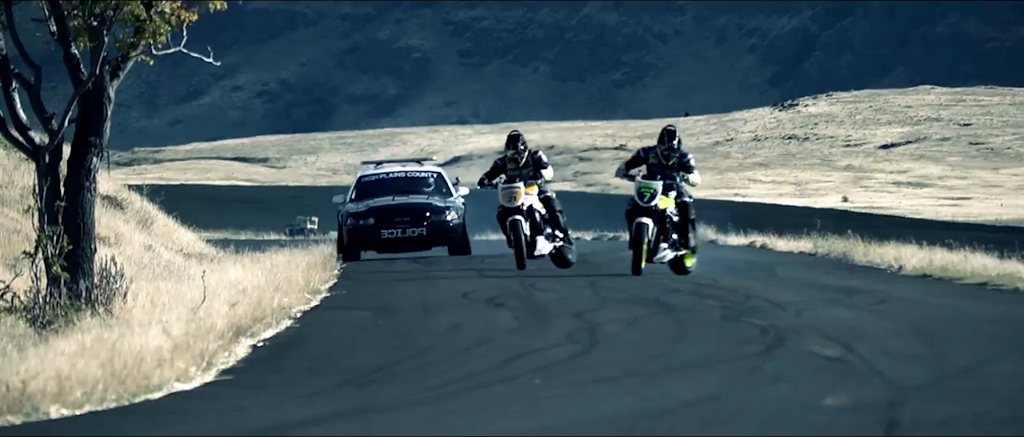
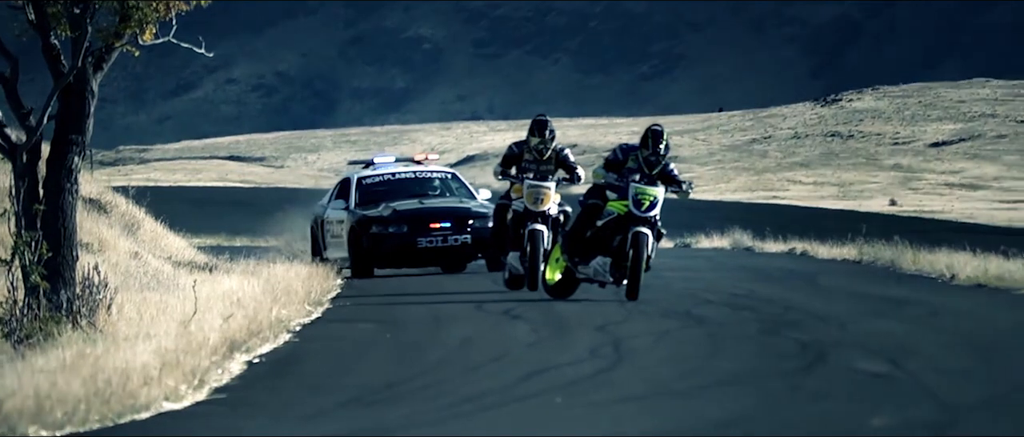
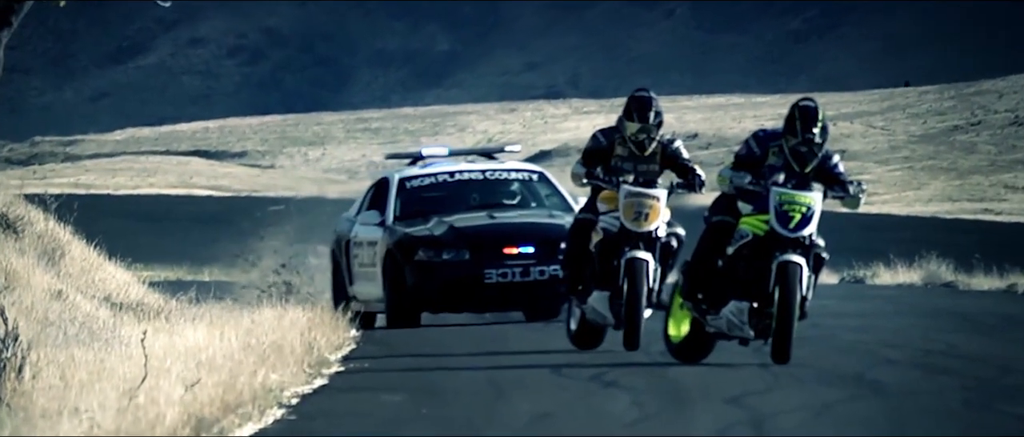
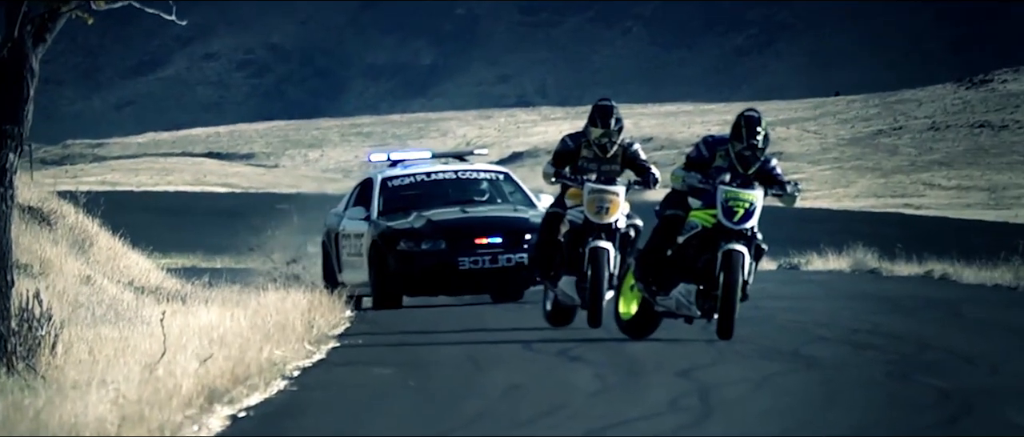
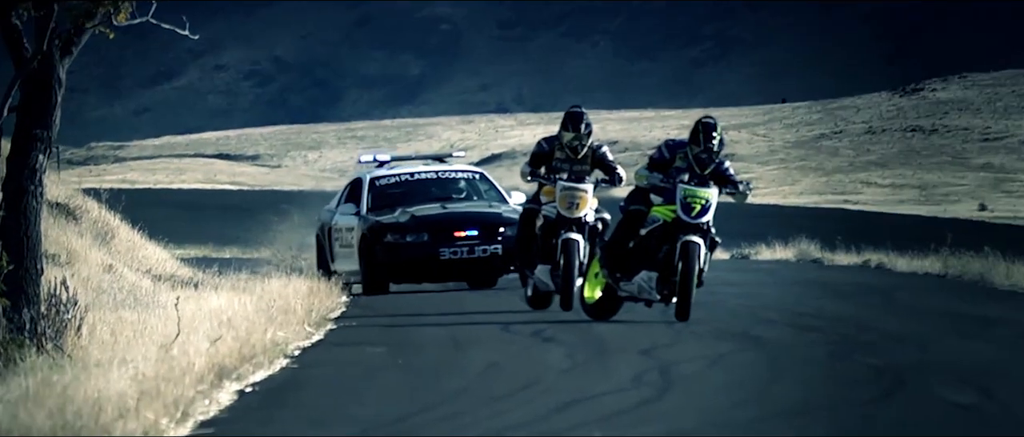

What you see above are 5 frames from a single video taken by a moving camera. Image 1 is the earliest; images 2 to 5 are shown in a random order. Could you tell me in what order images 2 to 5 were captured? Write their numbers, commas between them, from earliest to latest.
2, 5, 4, 3
